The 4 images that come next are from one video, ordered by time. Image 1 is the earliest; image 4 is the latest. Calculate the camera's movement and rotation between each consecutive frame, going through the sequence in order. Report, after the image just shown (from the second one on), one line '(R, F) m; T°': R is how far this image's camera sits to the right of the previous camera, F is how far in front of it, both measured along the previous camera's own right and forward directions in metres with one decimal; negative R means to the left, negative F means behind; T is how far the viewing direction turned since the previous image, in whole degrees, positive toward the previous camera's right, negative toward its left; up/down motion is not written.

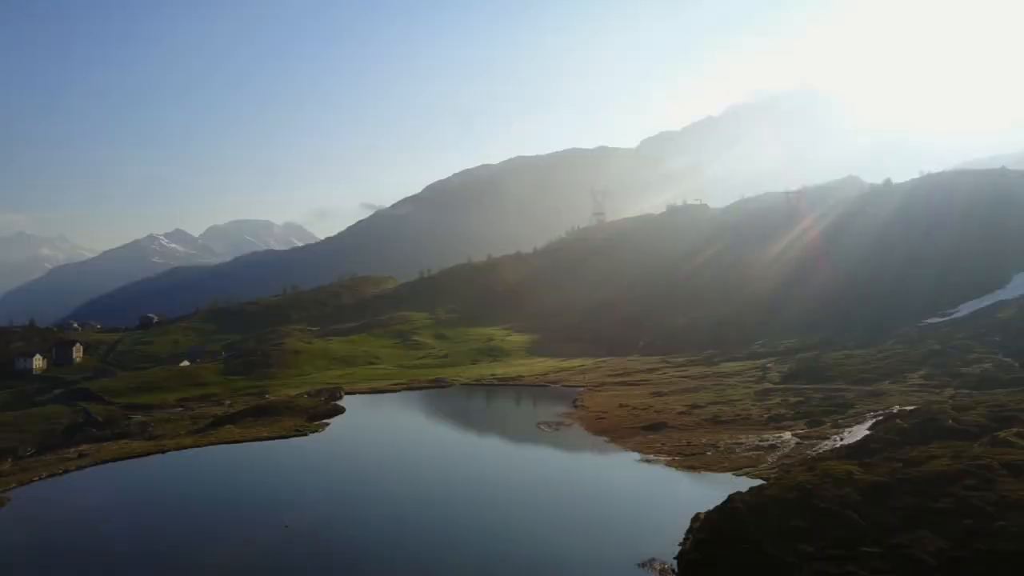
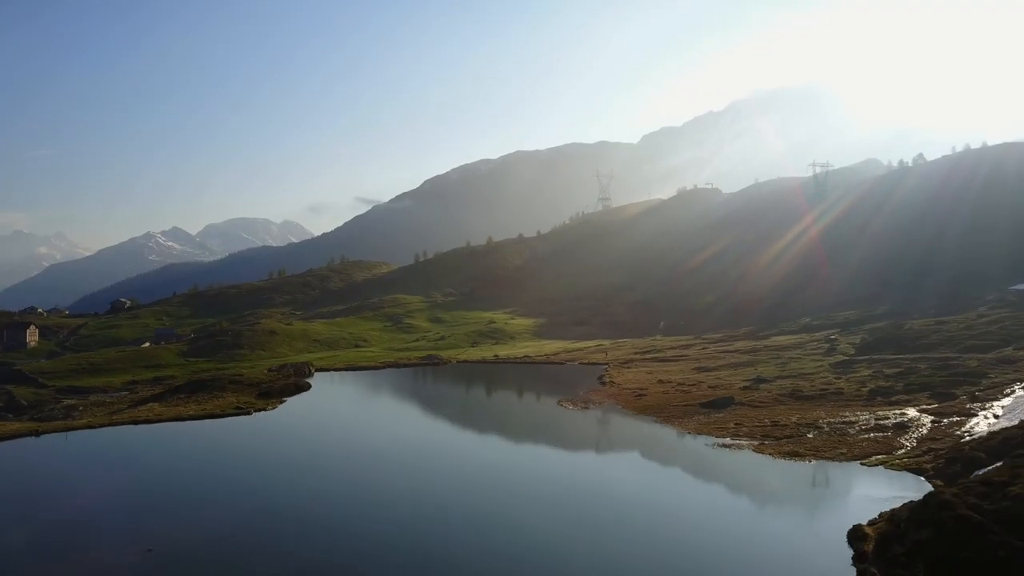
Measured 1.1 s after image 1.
(-1.4, +19.5) m; 0°
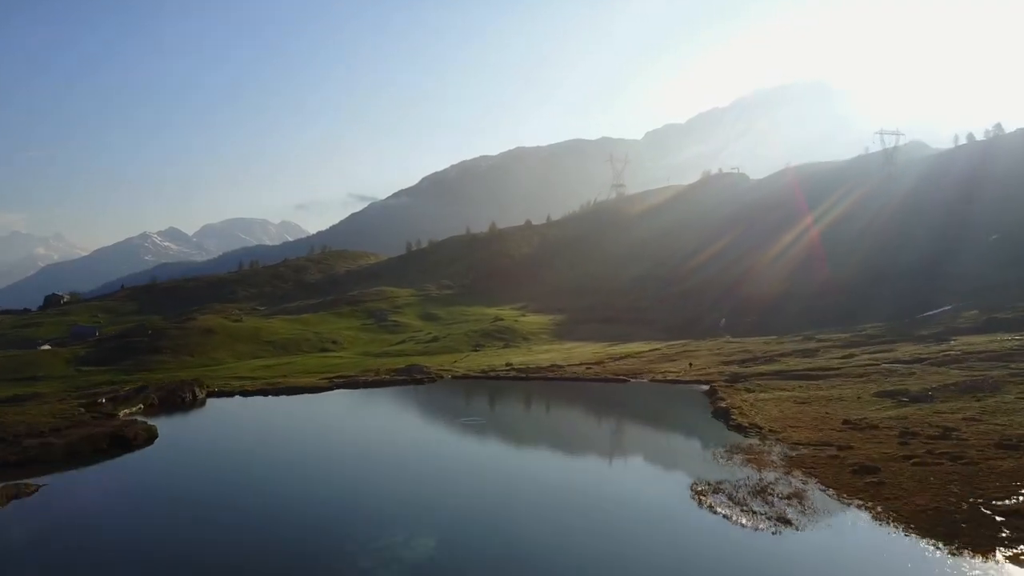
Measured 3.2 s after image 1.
(-2.9, +36.1) m; 0°
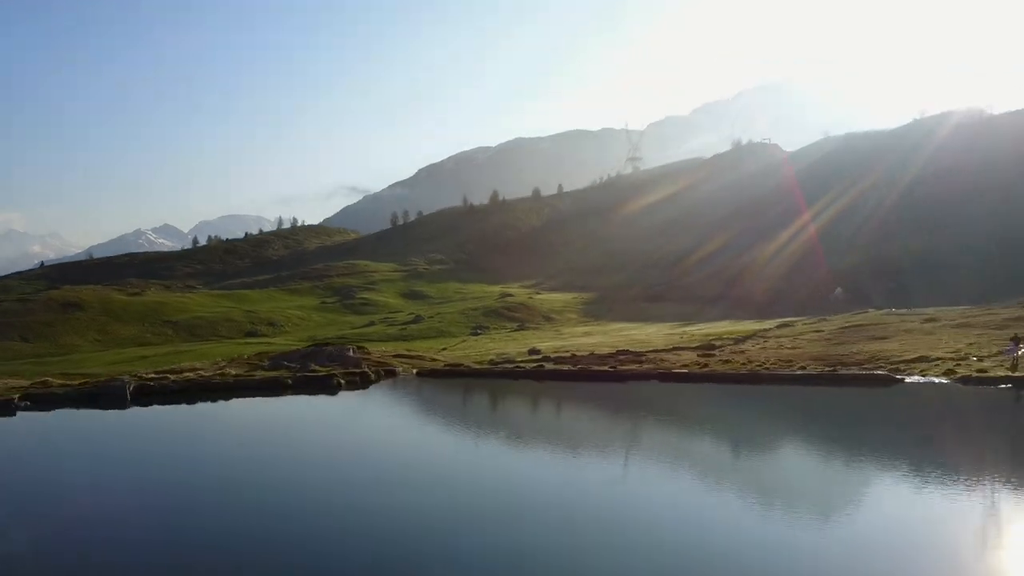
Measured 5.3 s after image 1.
(-2.4, +37.2) m; 0°
